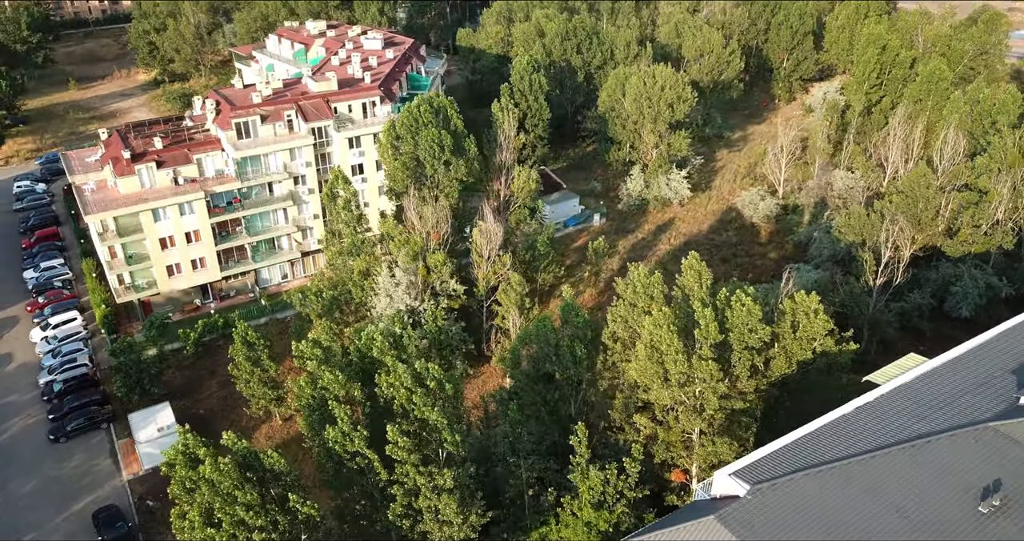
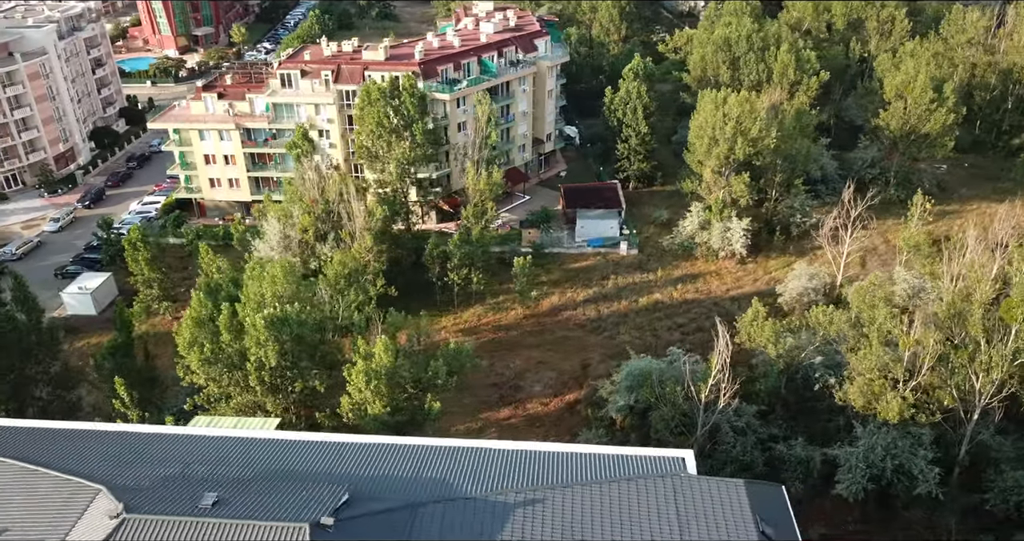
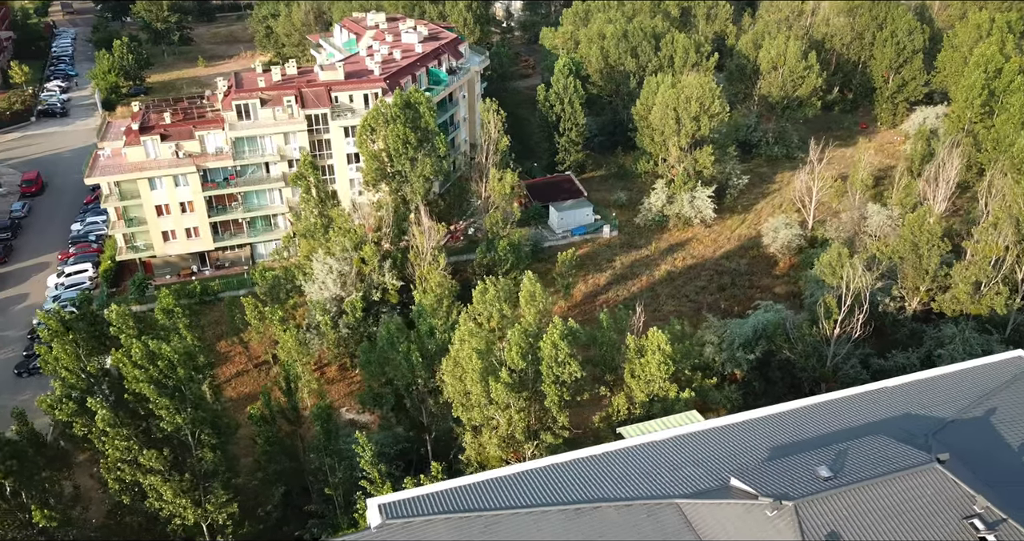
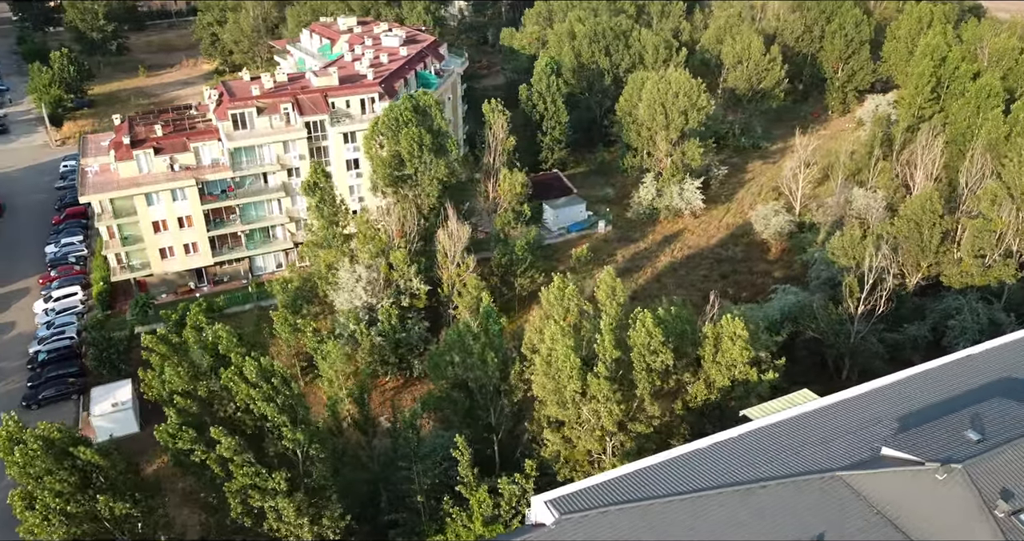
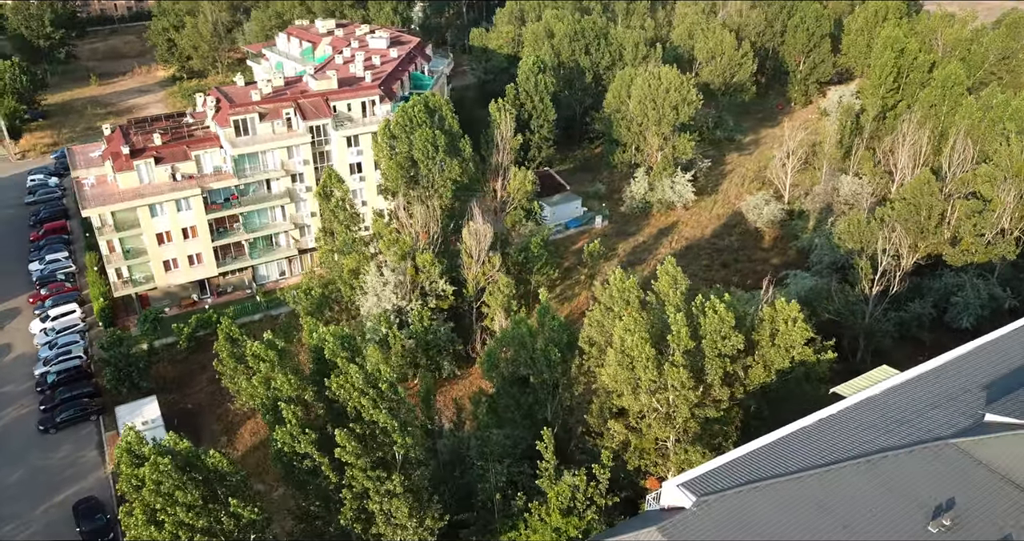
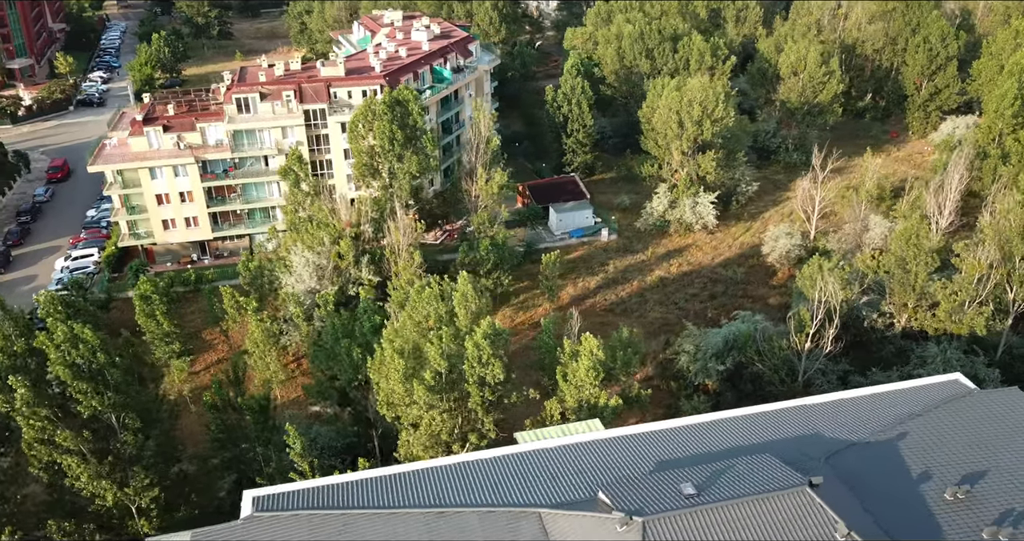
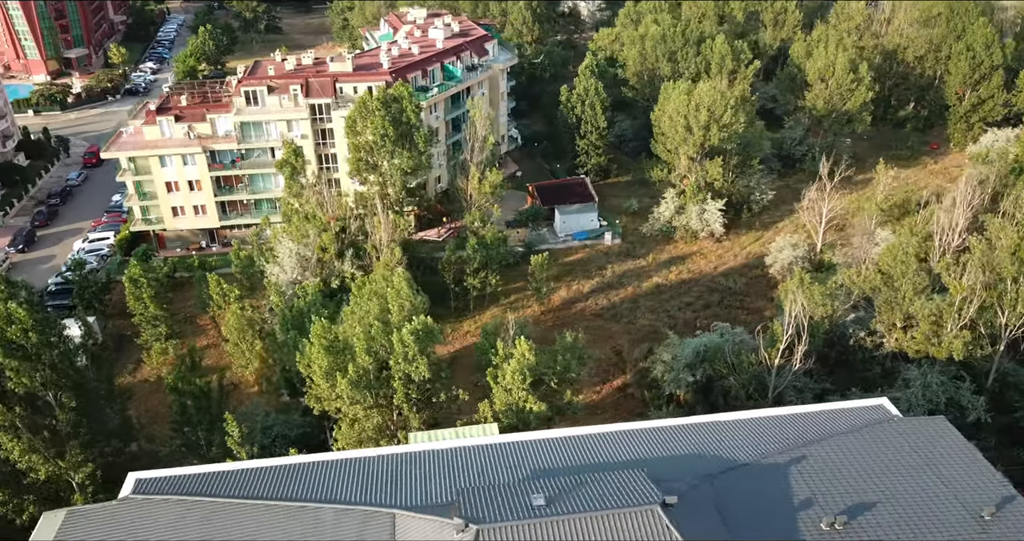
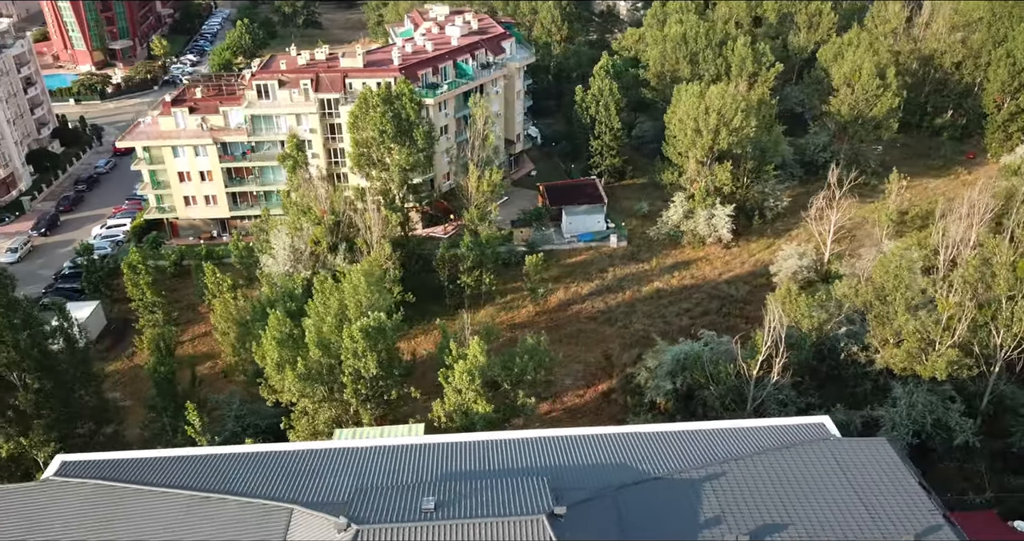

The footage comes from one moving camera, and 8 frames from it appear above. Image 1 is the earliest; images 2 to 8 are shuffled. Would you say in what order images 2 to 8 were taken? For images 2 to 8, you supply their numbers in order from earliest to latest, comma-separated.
5, 4, 3, 6, 7, 8, 2
